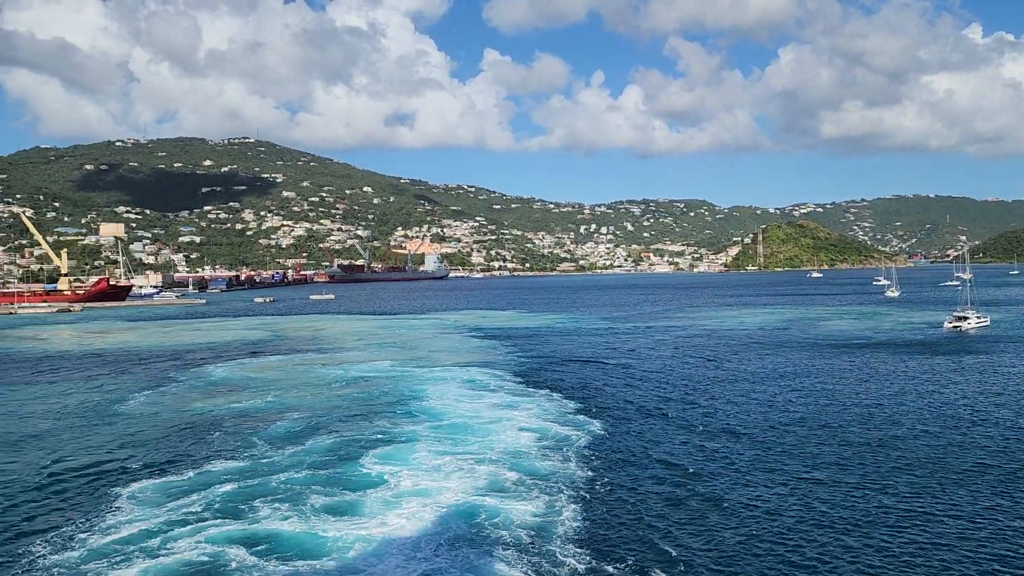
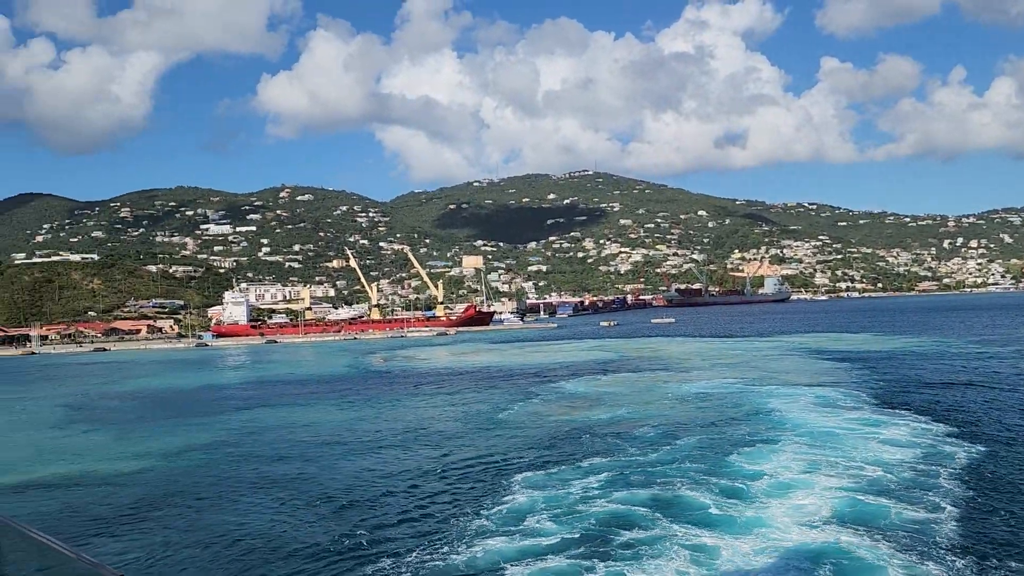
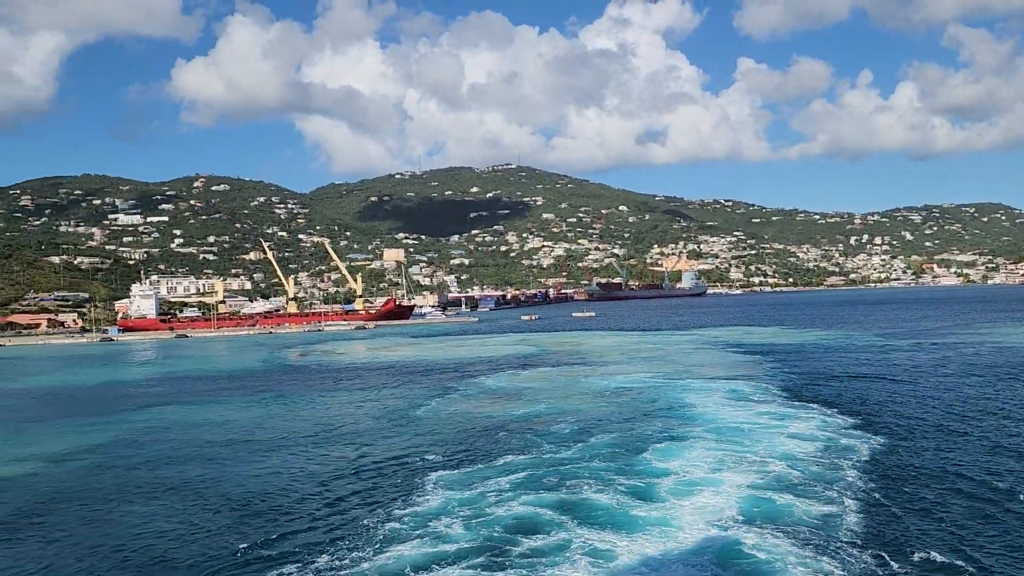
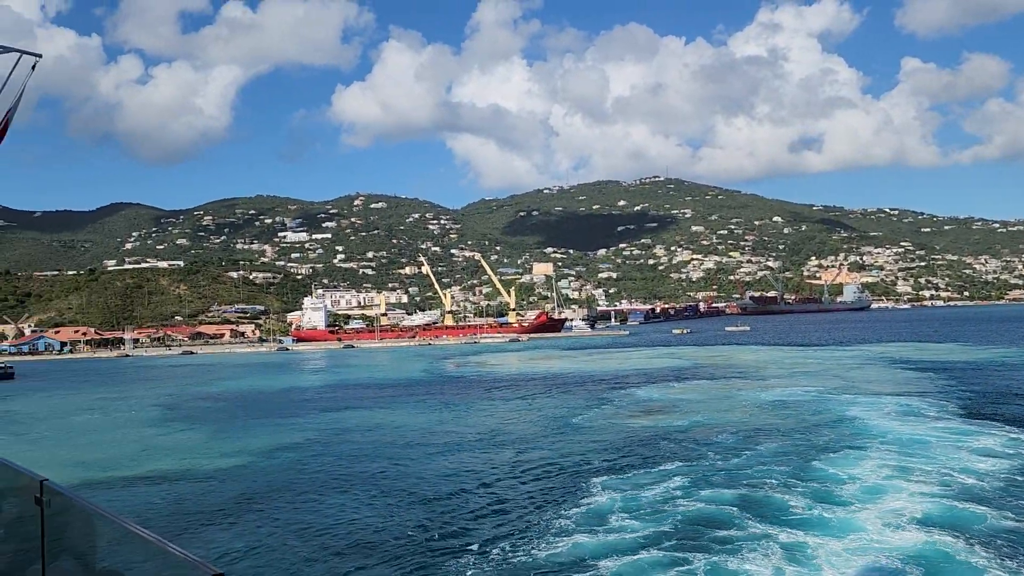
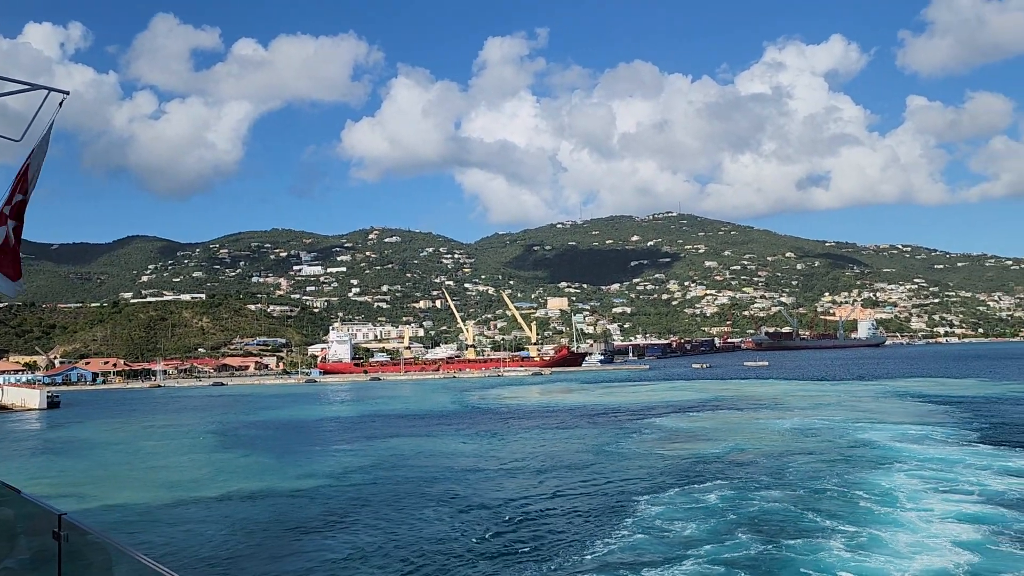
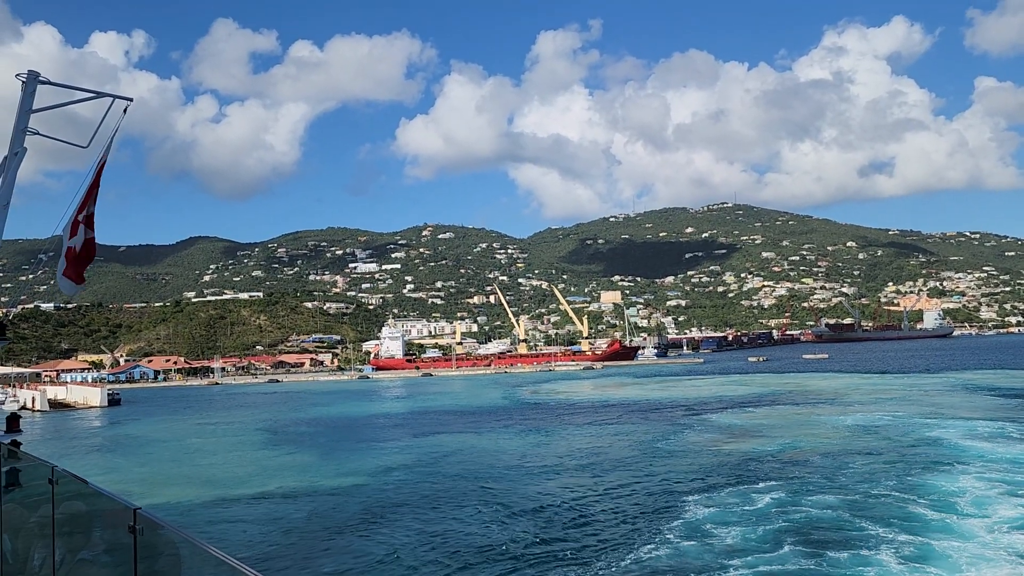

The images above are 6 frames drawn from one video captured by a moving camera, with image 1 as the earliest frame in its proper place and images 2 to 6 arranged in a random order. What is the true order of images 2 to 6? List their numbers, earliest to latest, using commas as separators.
3, 2, 4, 6, 5
